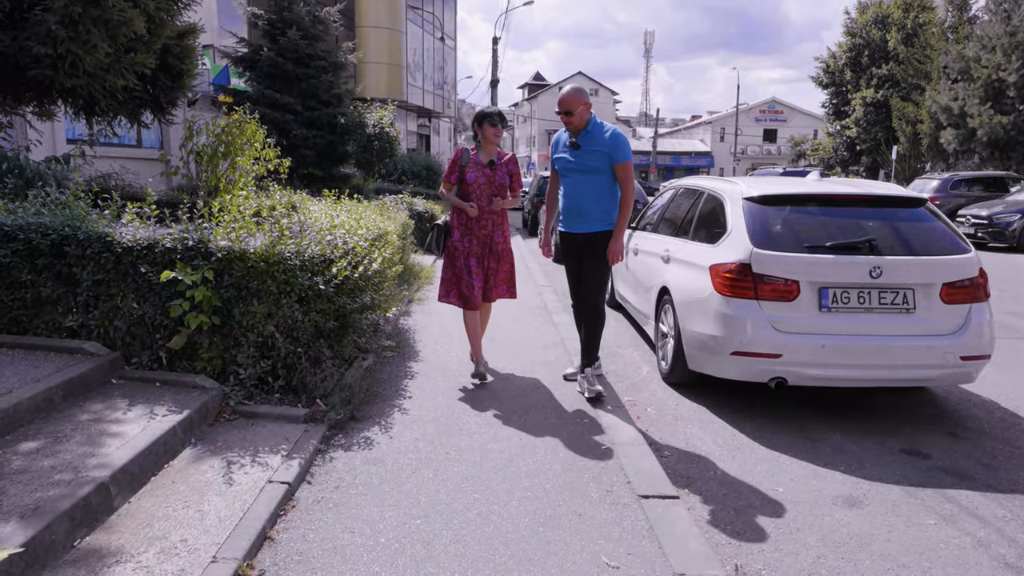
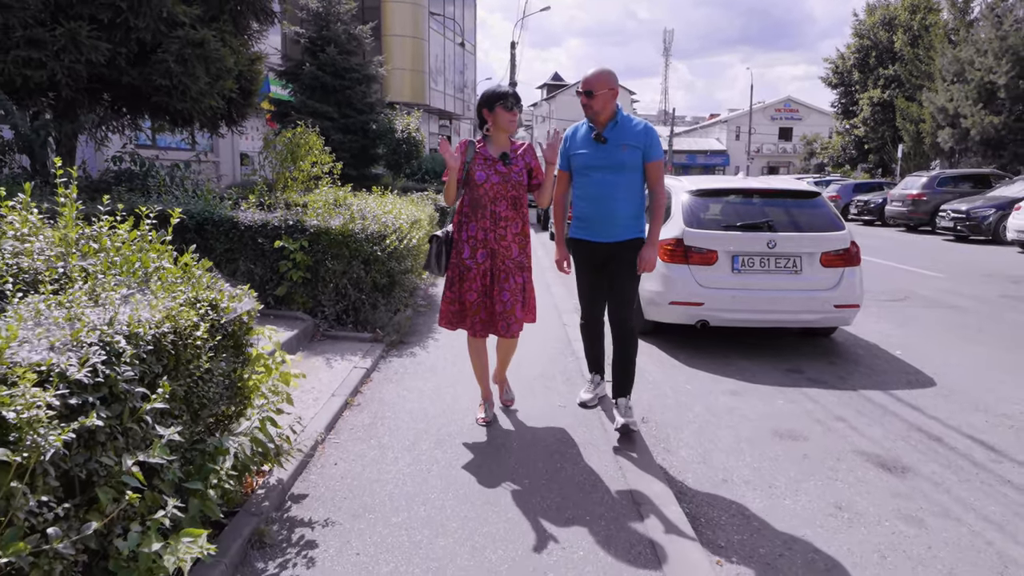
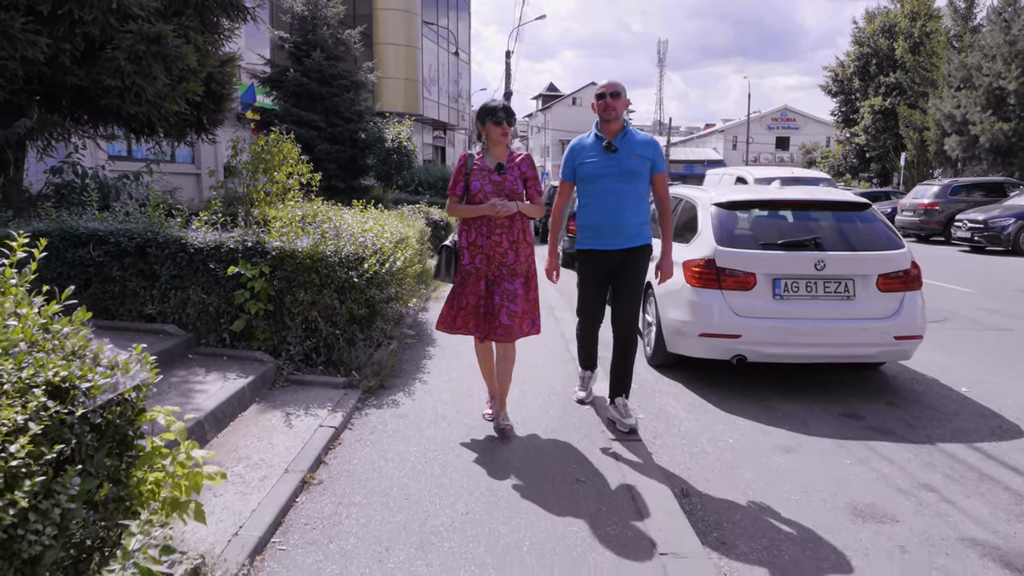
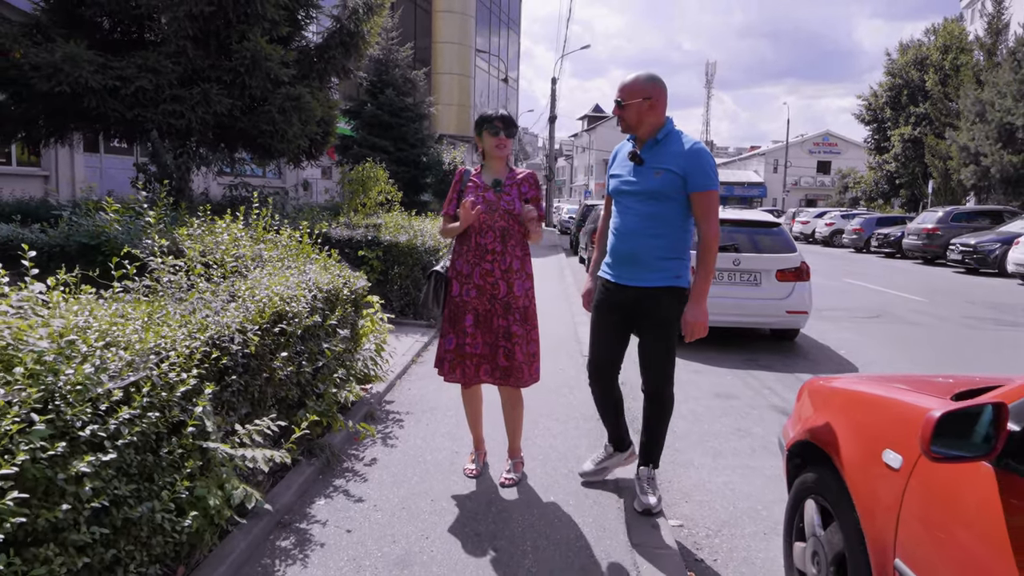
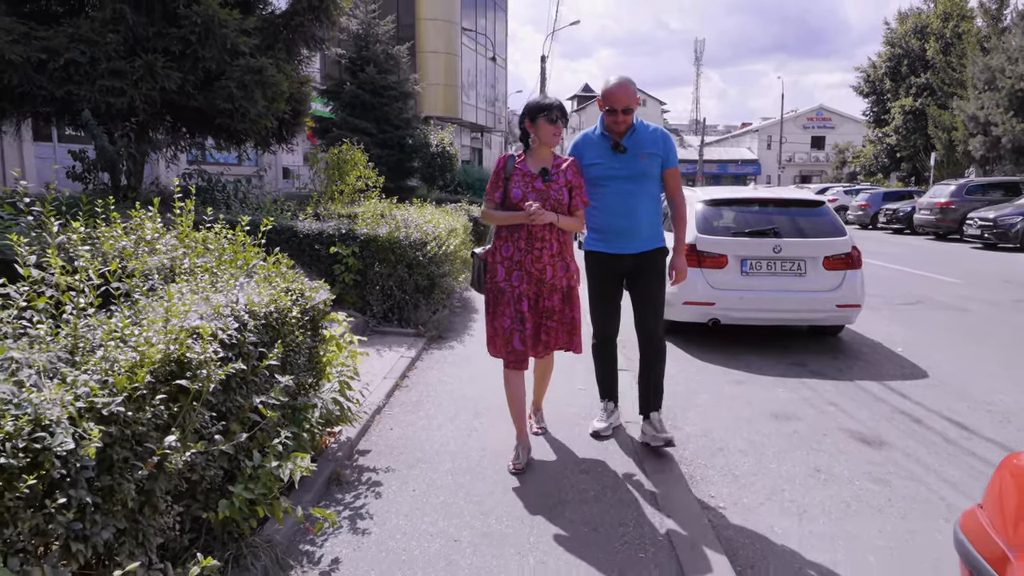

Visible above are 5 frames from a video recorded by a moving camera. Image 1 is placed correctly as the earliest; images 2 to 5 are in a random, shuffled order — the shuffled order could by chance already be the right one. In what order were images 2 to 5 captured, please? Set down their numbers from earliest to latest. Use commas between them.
3, 2, 5, 4
